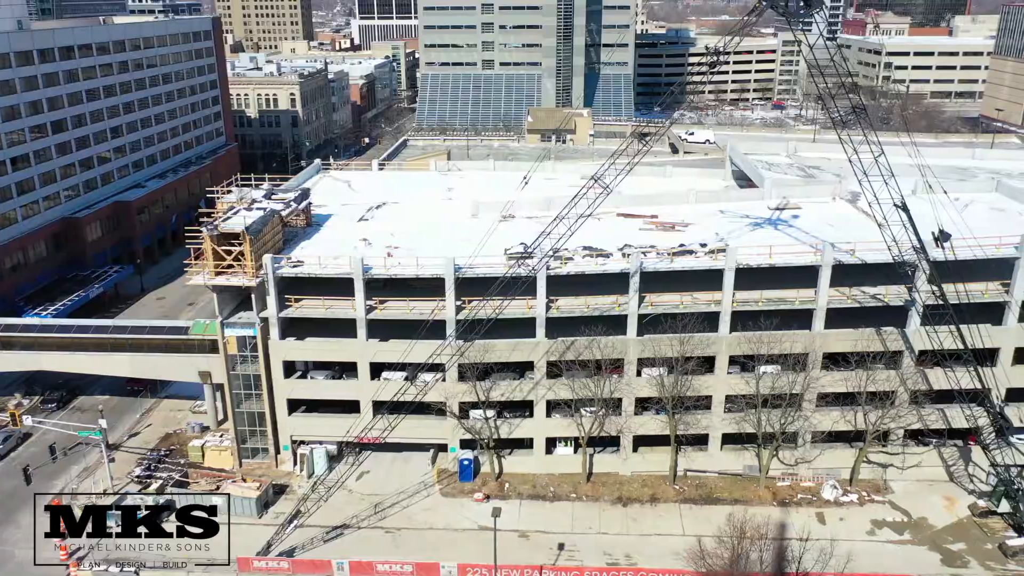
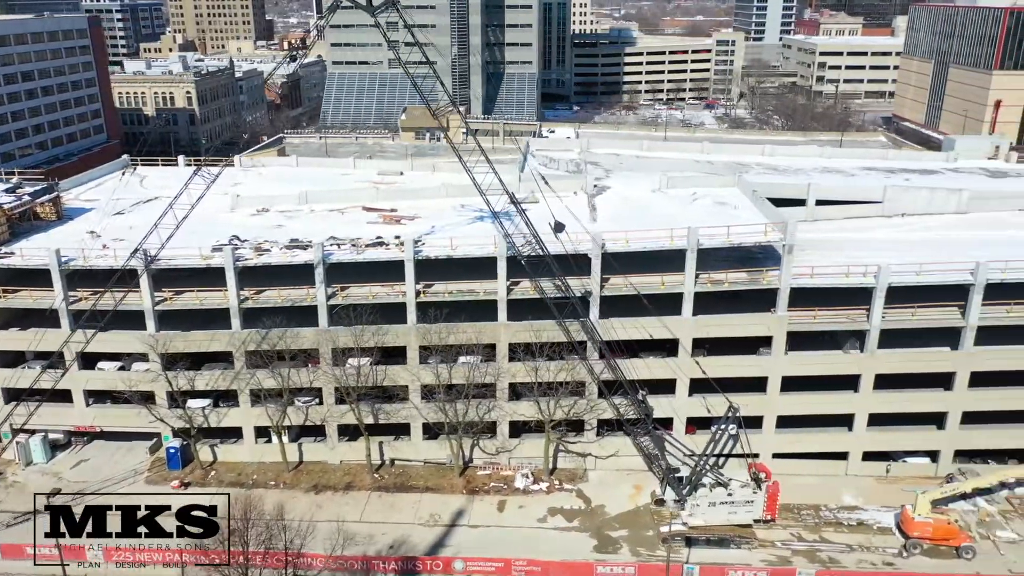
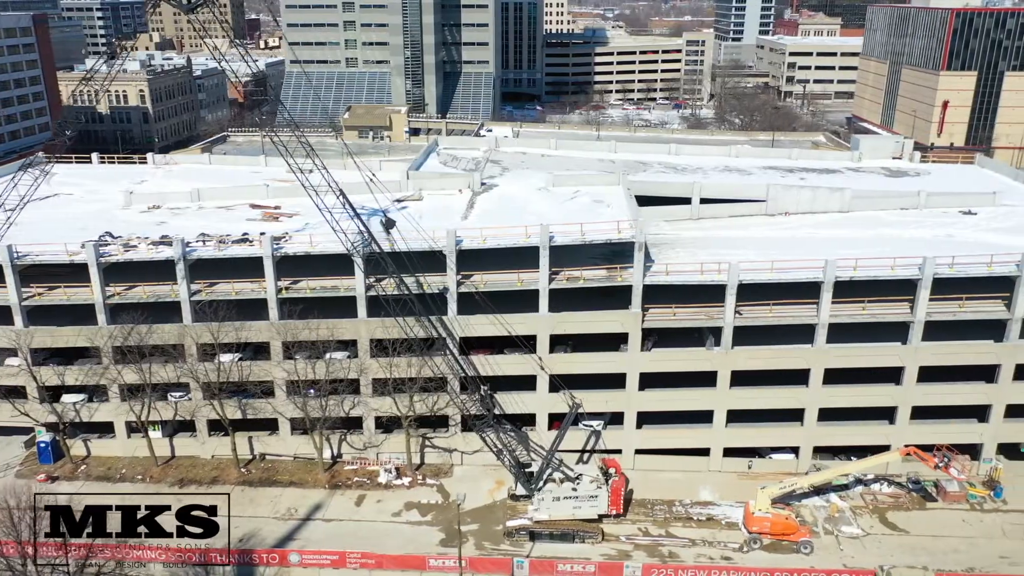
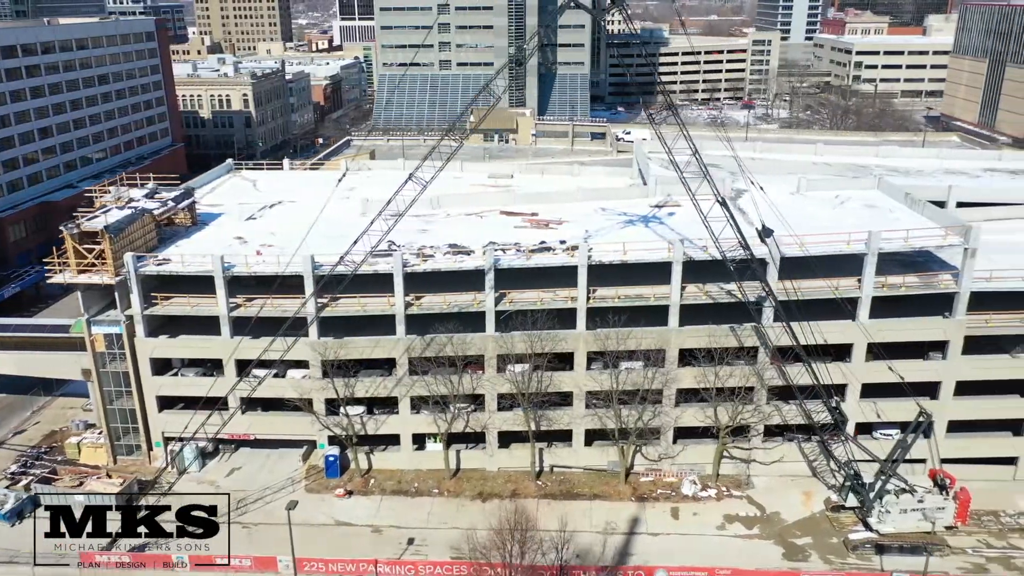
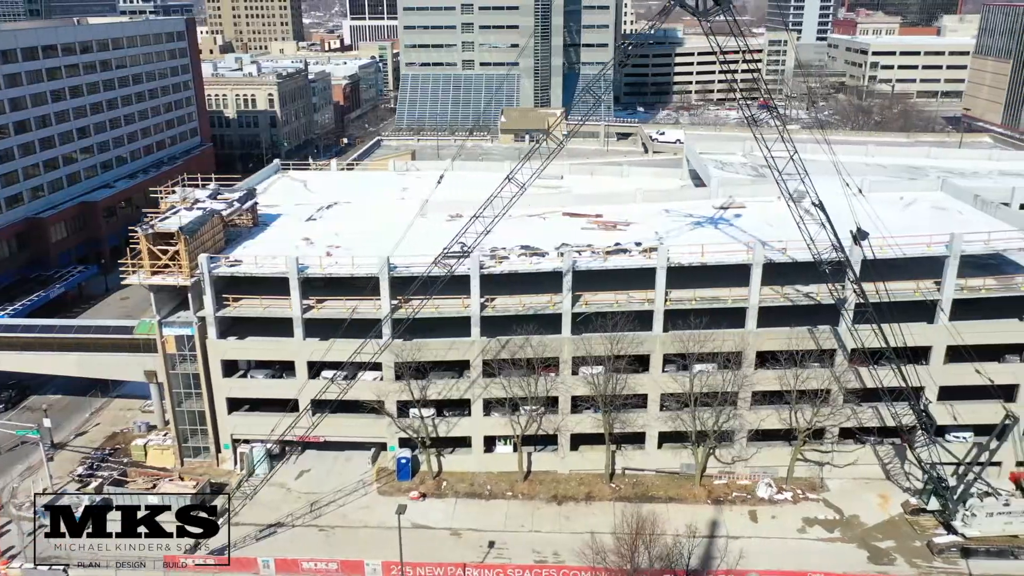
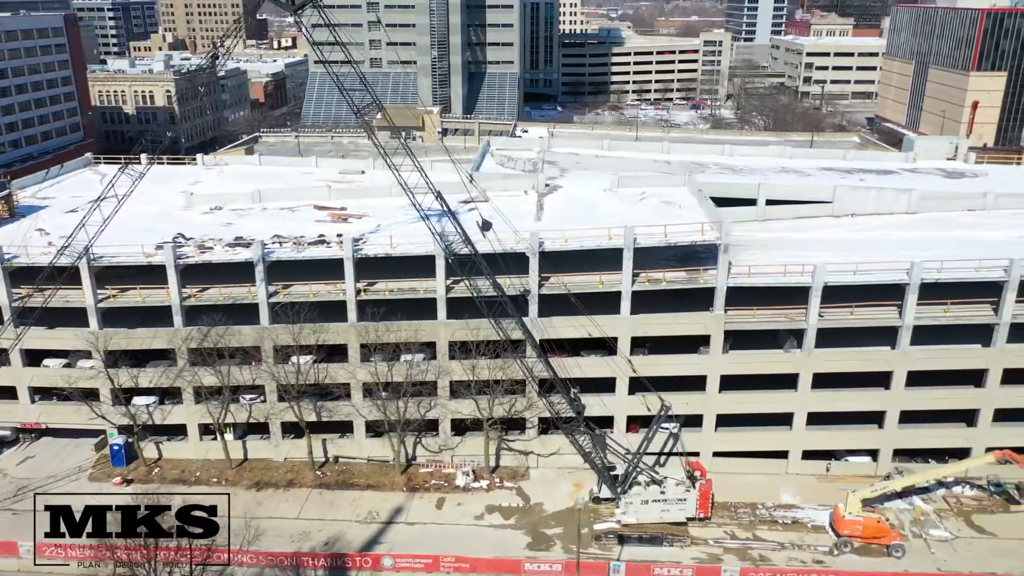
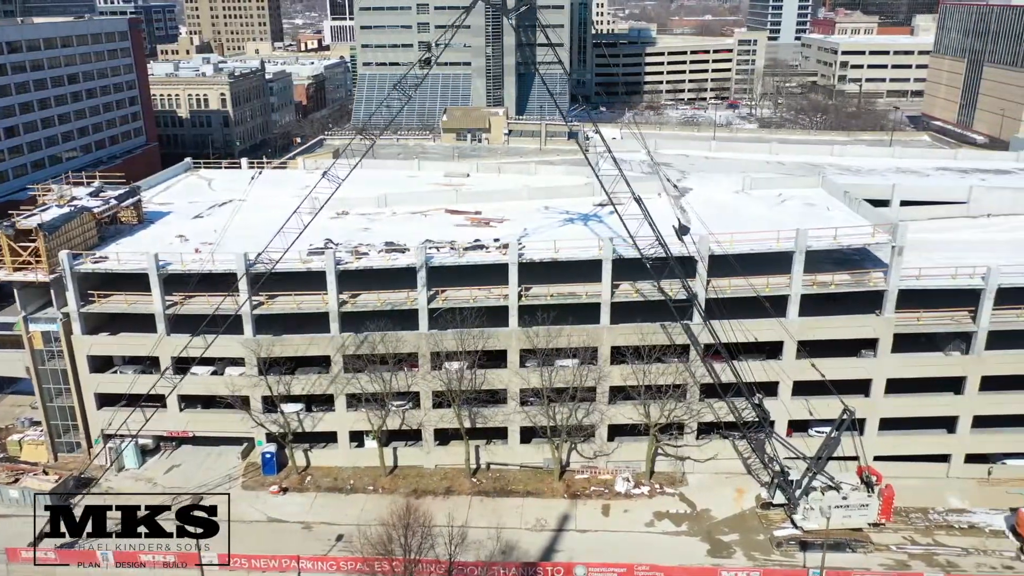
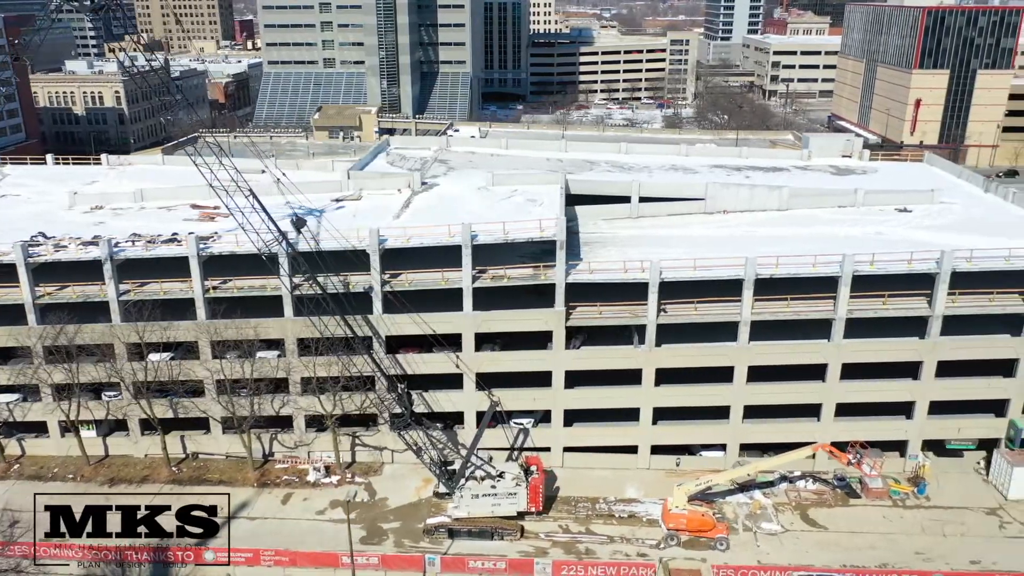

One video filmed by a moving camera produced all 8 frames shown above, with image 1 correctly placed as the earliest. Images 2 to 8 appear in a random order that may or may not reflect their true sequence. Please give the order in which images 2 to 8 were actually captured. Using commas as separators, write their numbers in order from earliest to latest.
5, 4, 7, 2, 6, 3, 8
